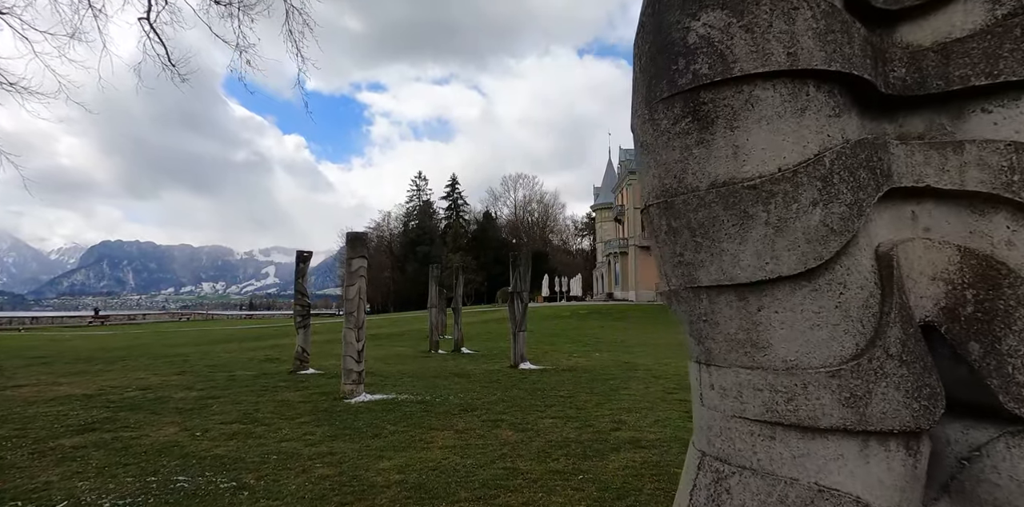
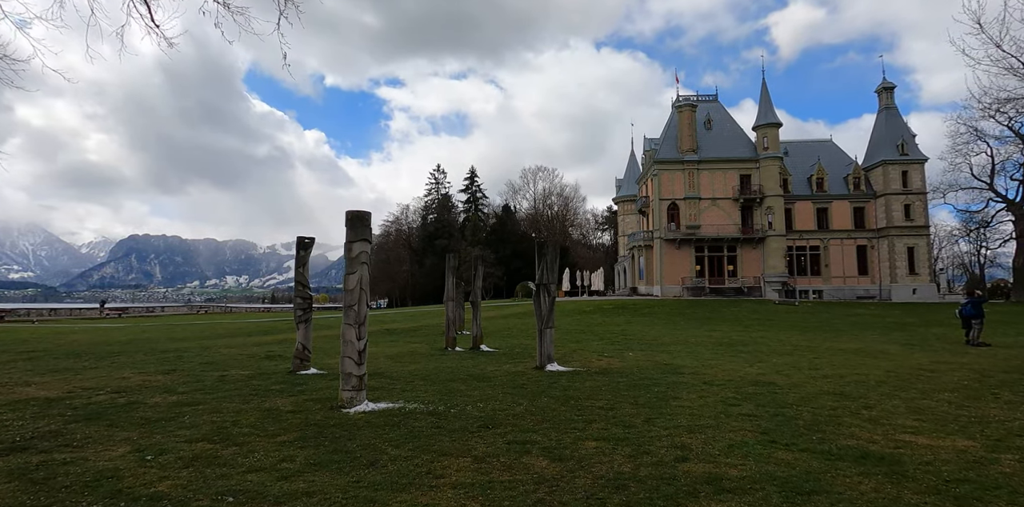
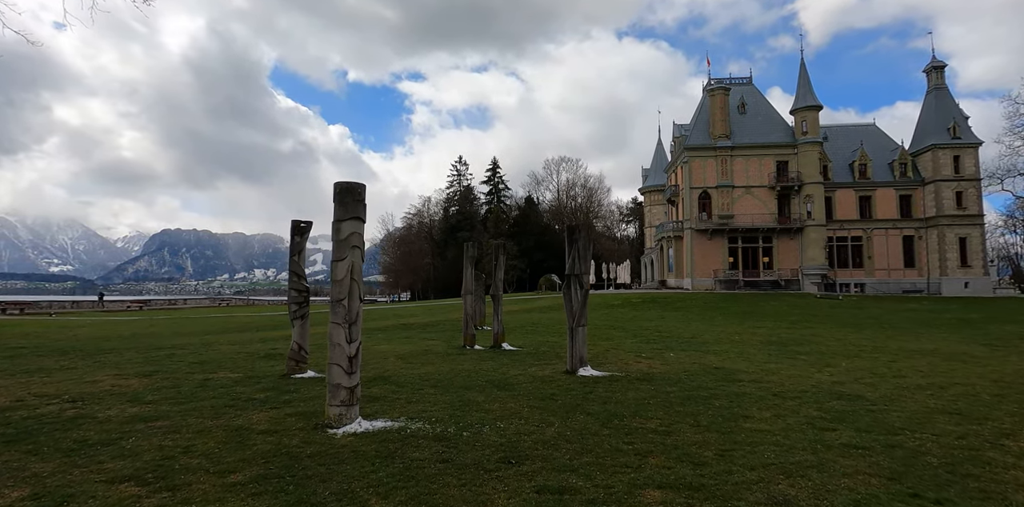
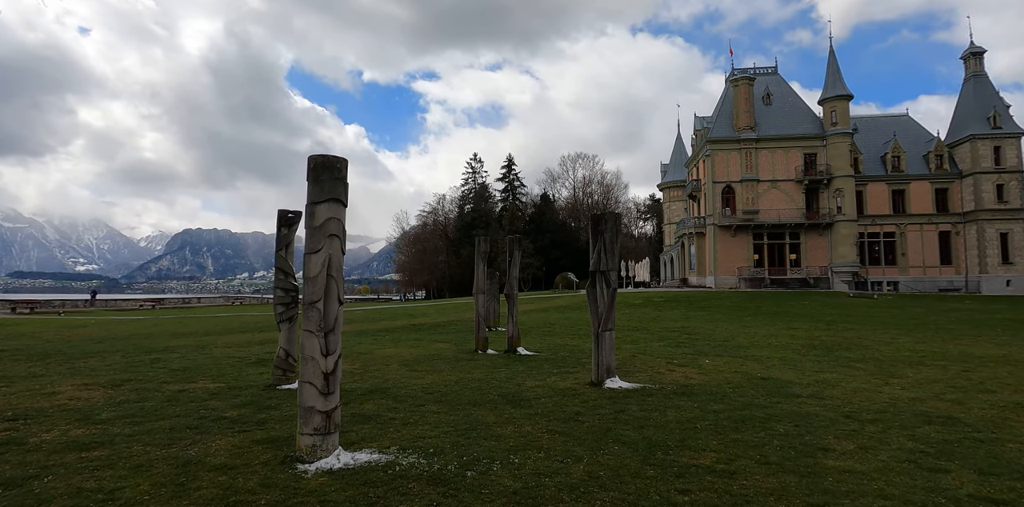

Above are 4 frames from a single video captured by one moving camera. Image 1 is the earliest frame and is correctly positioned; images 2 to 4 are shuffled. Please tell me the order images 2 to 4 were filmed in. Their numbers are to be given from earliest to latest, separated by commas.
2, 3, 4
